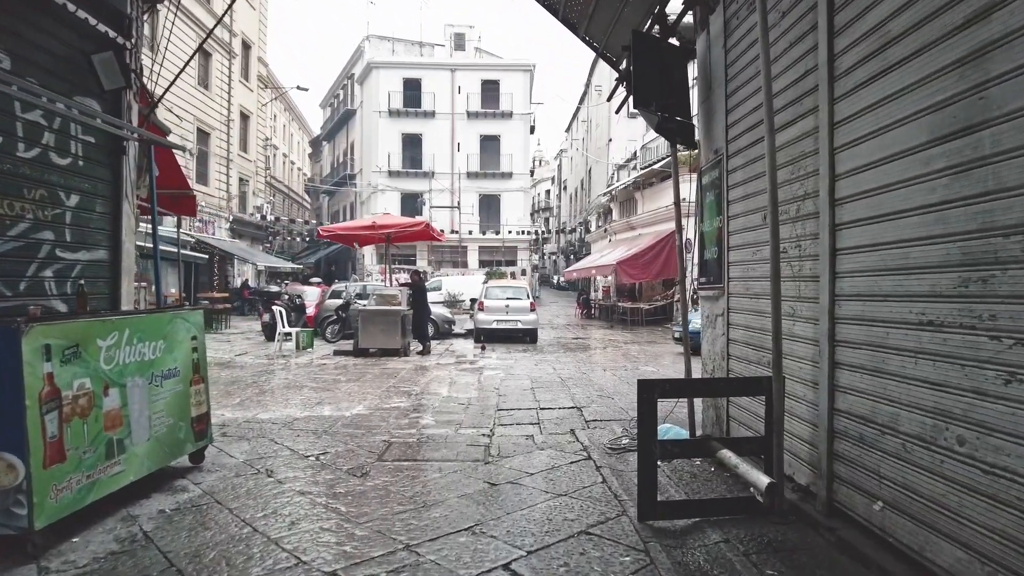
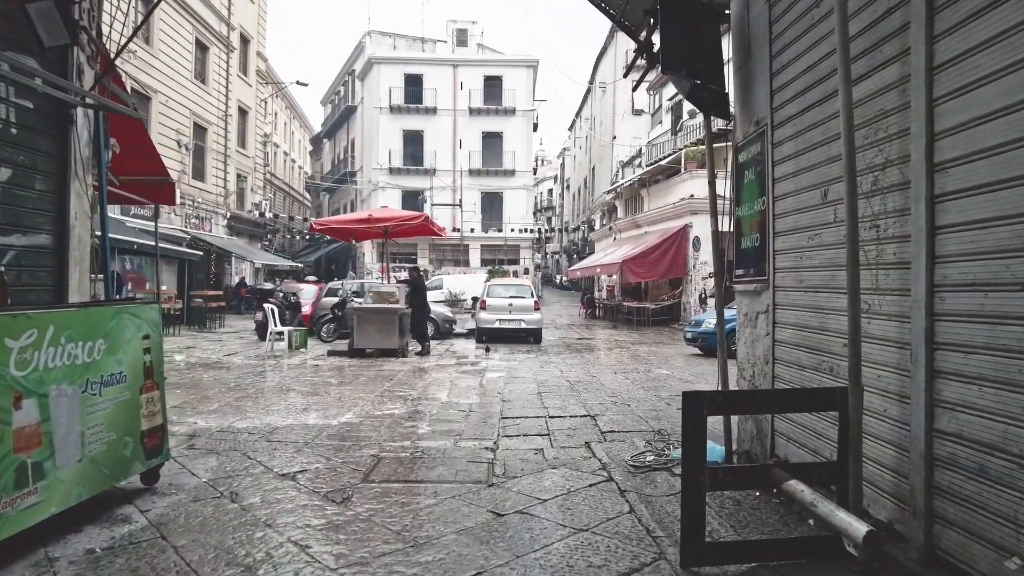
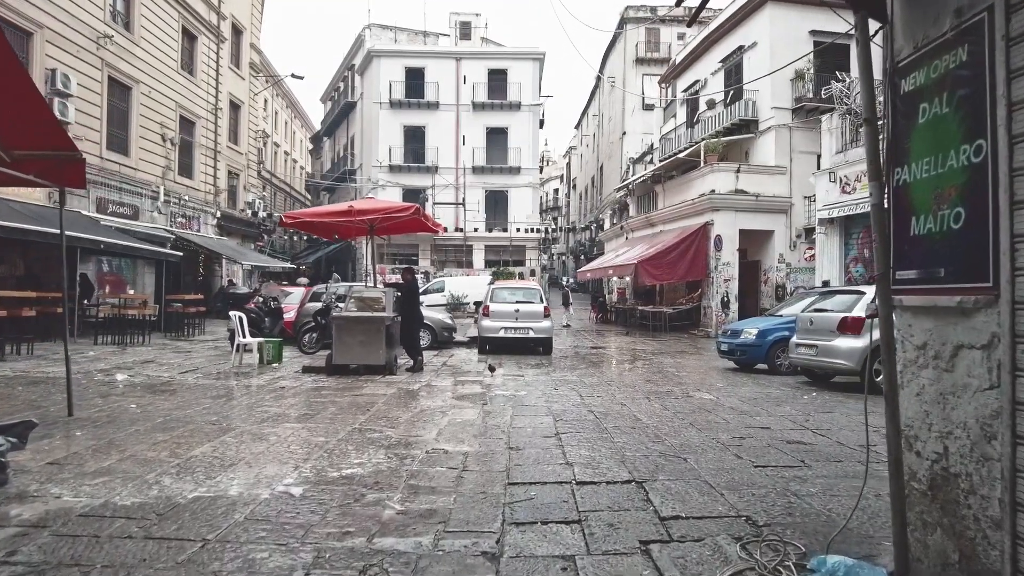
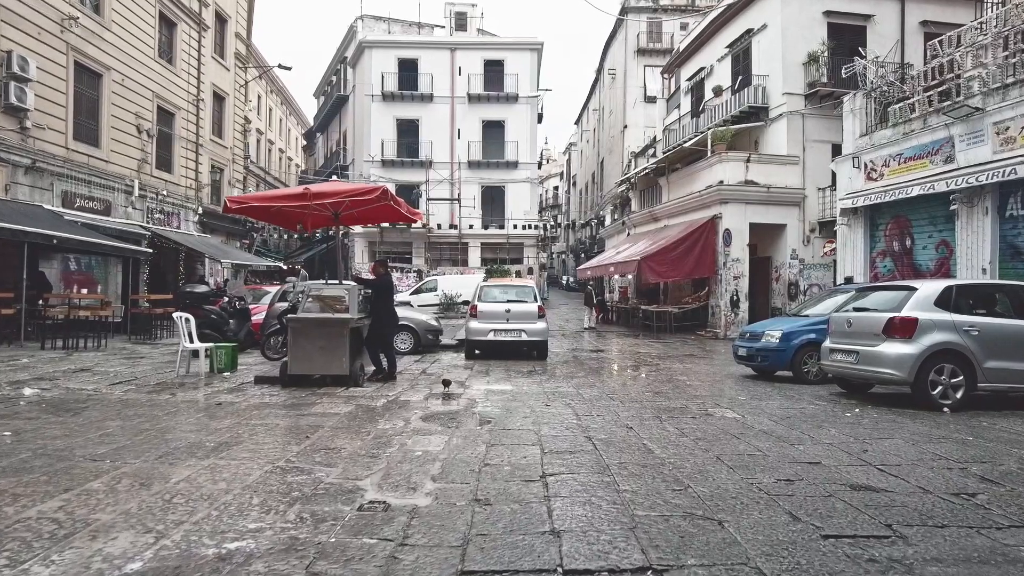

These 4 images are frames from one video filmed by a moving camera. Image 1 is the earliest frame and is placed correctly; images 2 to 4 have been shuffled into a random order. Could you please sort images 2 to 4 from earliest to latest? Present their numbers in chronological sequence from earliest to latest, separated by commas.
2, 3, 4
